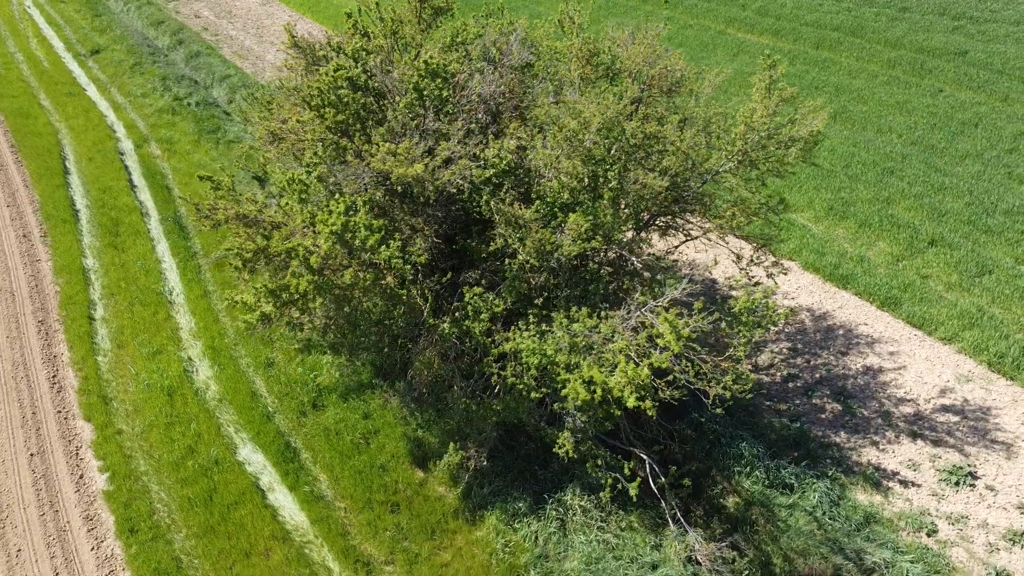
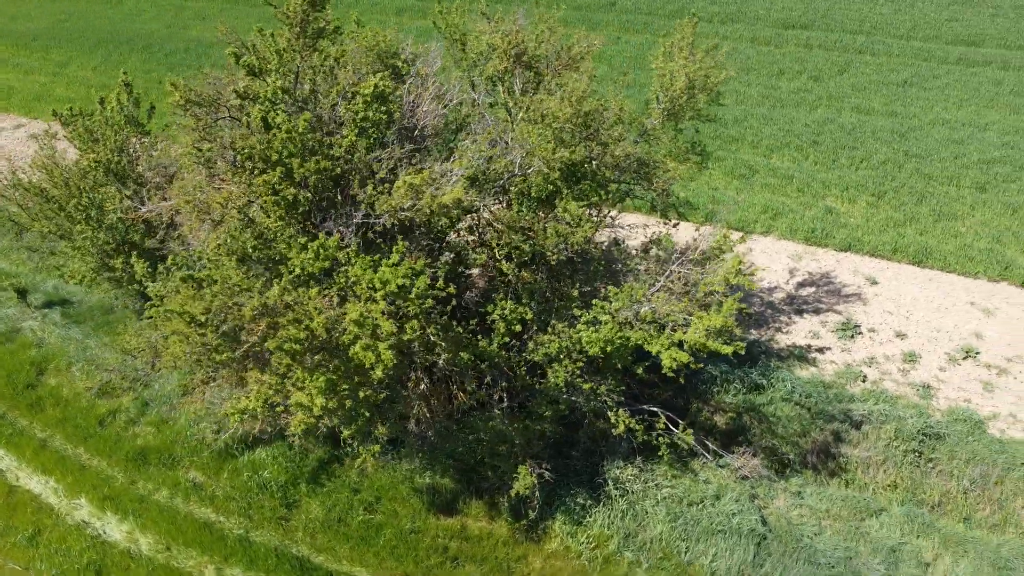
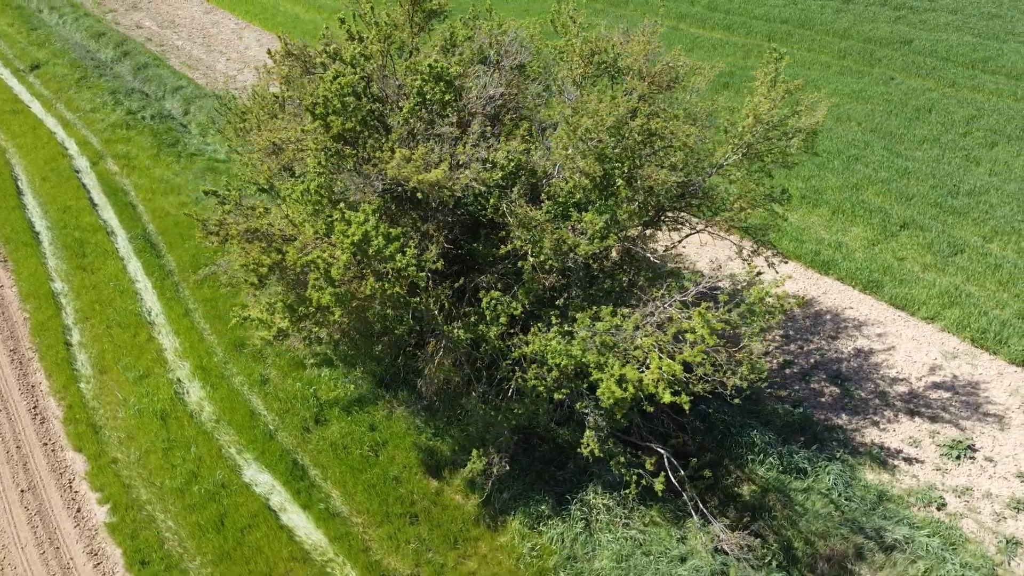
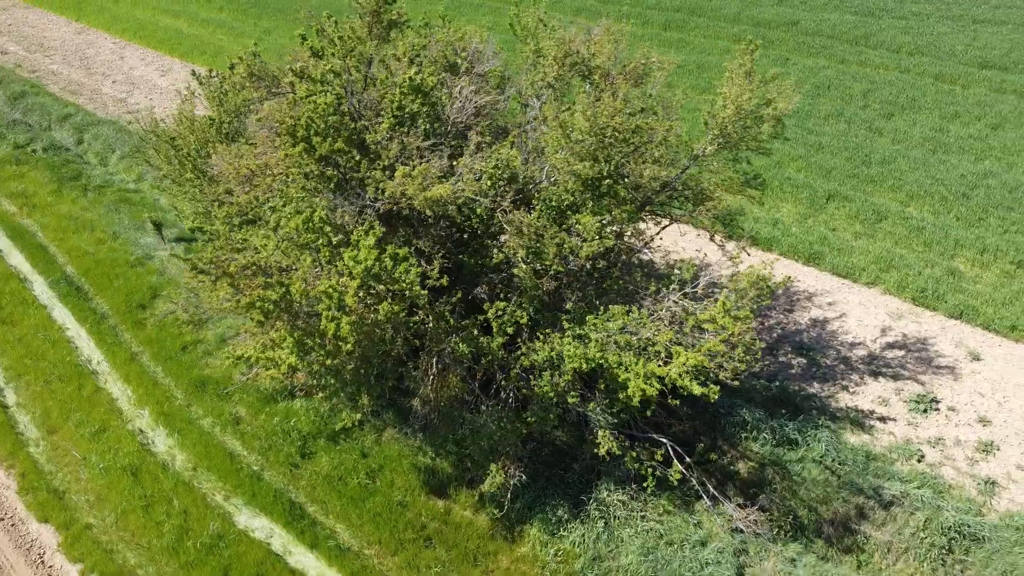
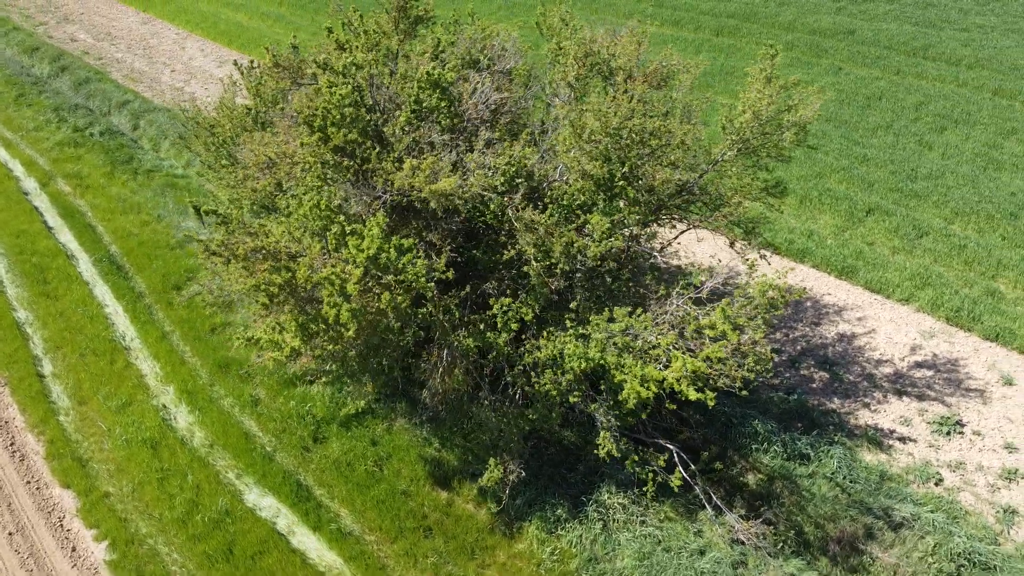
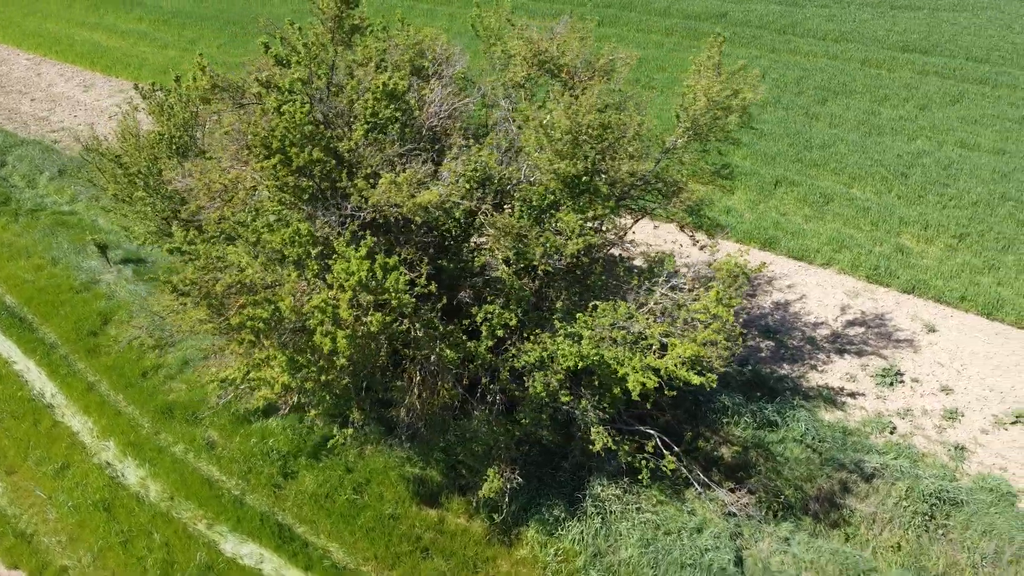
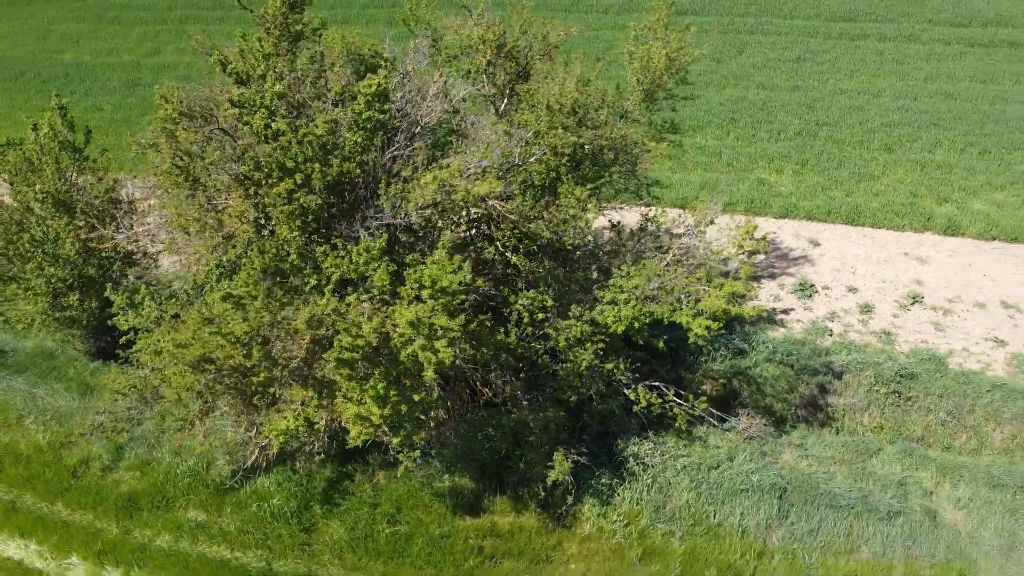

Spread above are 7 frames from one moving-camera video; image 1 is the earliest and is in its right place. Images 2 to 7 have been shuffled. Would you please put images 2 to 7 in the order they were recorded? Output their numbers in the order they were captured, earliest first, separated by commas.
3, 5, 4, 6, 2, 7
